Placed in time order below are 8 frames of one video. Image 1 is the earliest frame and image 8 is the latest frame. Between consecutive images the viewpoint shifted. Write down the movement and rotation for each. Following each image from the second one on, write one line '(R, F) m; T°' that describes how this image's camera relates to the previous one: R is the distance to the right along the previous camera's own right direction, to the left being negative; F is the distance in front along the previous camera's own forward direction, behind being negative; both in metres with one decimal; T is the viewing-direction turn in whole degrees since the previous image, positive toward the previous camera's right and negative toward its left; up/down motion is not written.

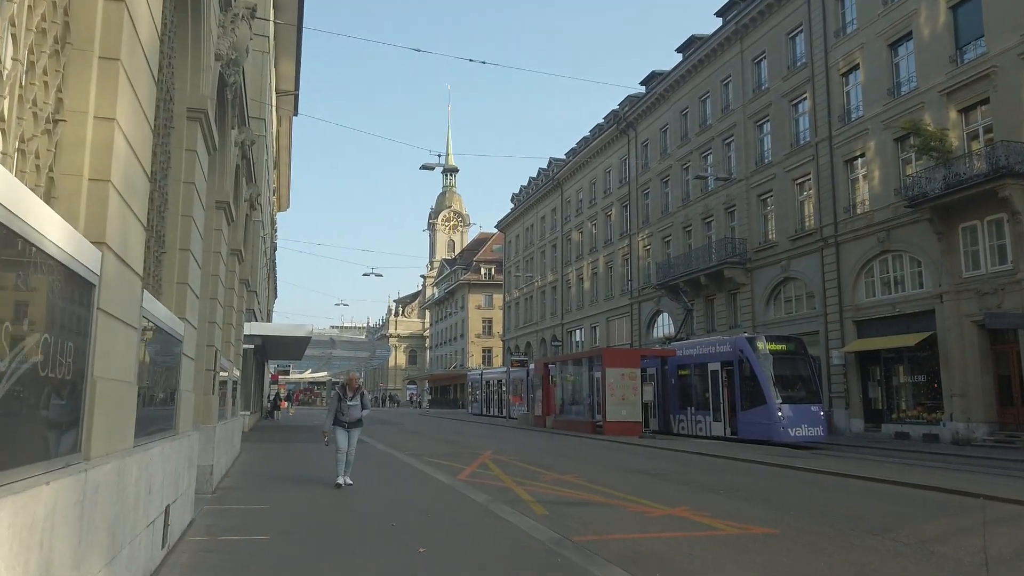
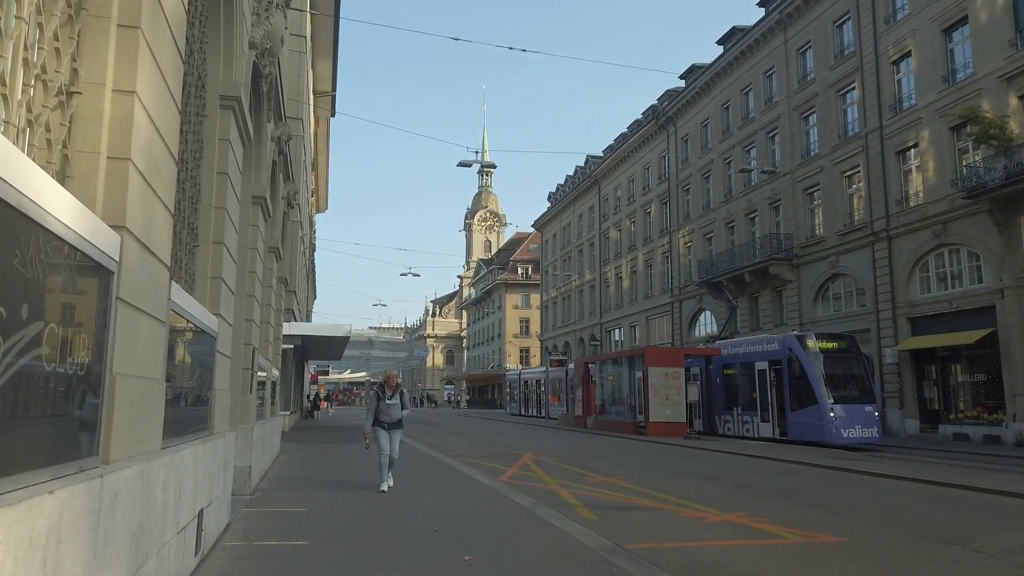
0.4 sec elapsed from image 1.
(-0.1, +0.5) m; -3°
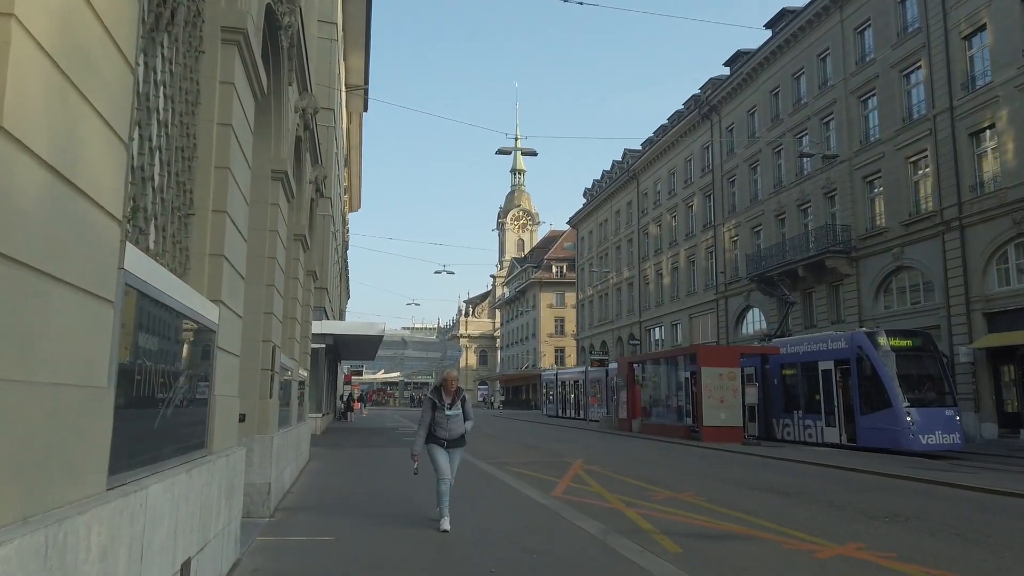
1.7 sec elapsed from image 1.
(-0.3, +1.6) m; -2°
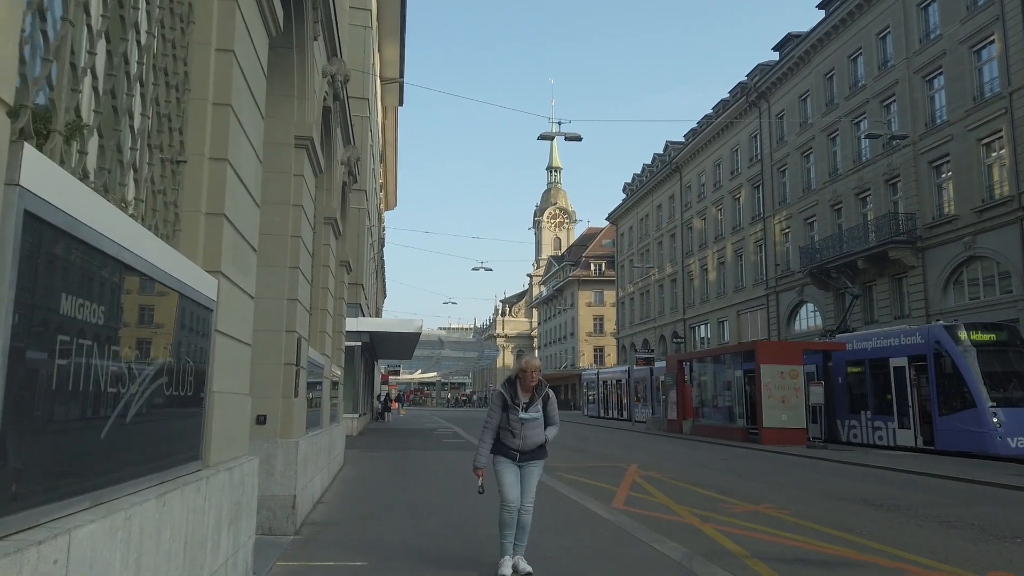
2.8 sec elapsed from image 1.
(-0.2, +1.3) m; -3°
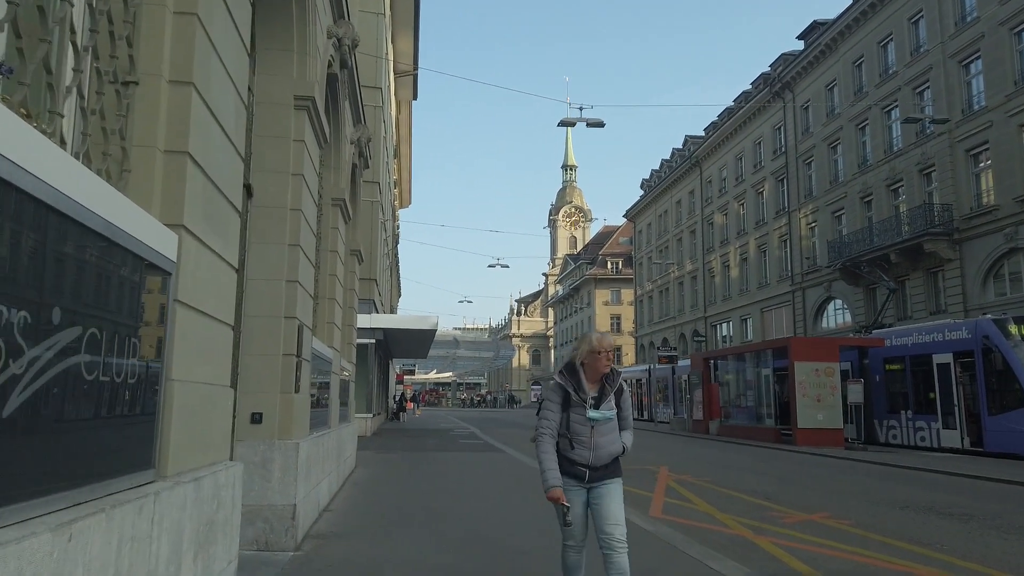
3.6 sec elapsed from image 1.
(-0.1, +1.0) m; -1°
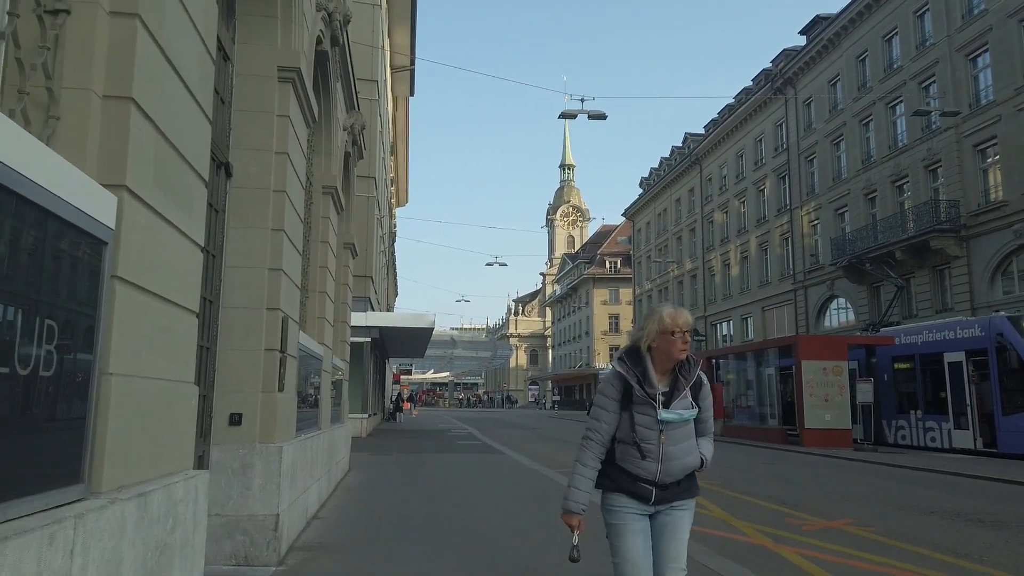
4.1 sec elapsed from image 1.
(-0.1, +0.6) m; 0°
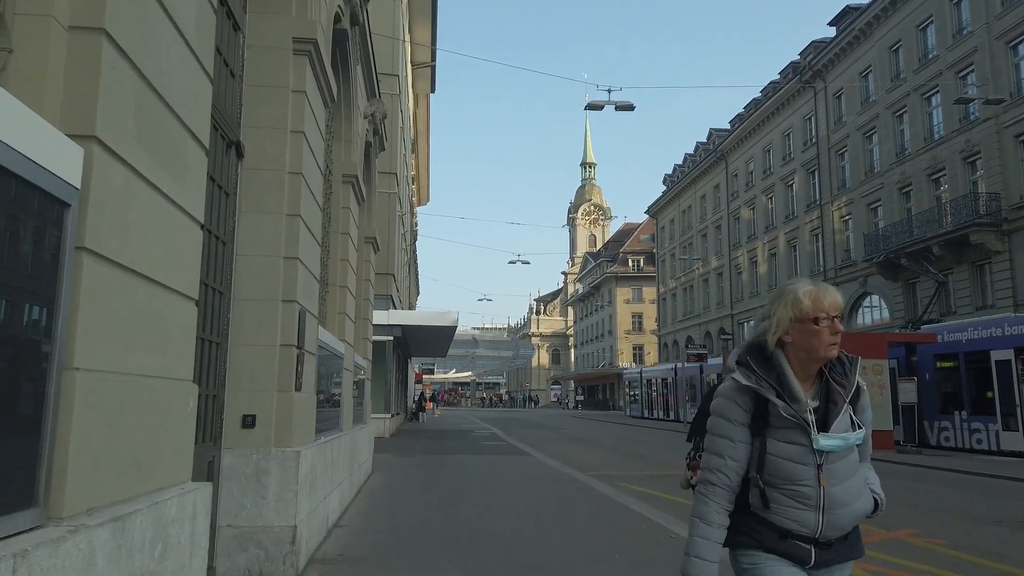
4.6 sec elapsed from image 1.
(-0.1, +0.6) m; -1°
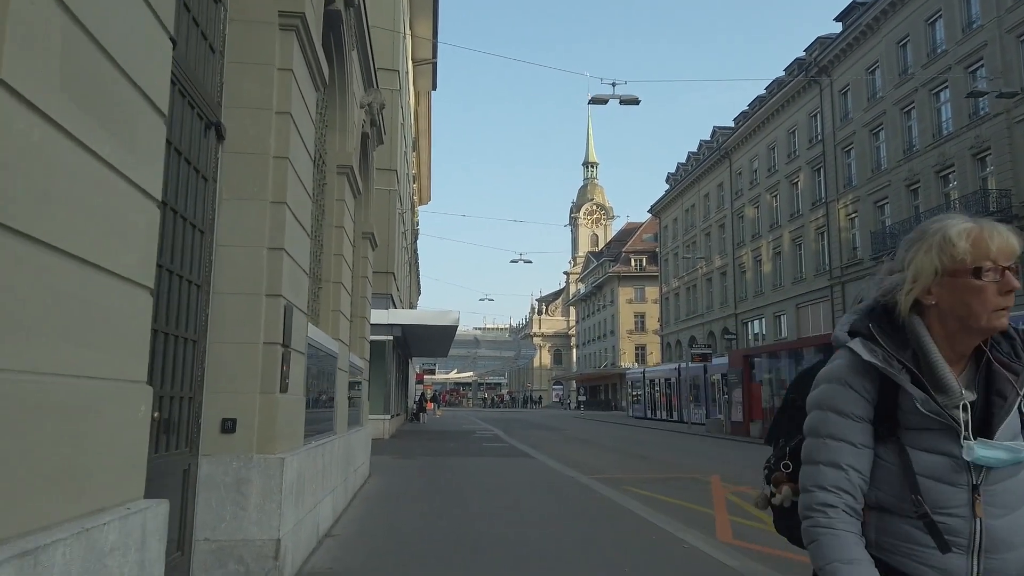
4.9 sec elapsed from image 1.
(0.0, +0.4) m; 0°
